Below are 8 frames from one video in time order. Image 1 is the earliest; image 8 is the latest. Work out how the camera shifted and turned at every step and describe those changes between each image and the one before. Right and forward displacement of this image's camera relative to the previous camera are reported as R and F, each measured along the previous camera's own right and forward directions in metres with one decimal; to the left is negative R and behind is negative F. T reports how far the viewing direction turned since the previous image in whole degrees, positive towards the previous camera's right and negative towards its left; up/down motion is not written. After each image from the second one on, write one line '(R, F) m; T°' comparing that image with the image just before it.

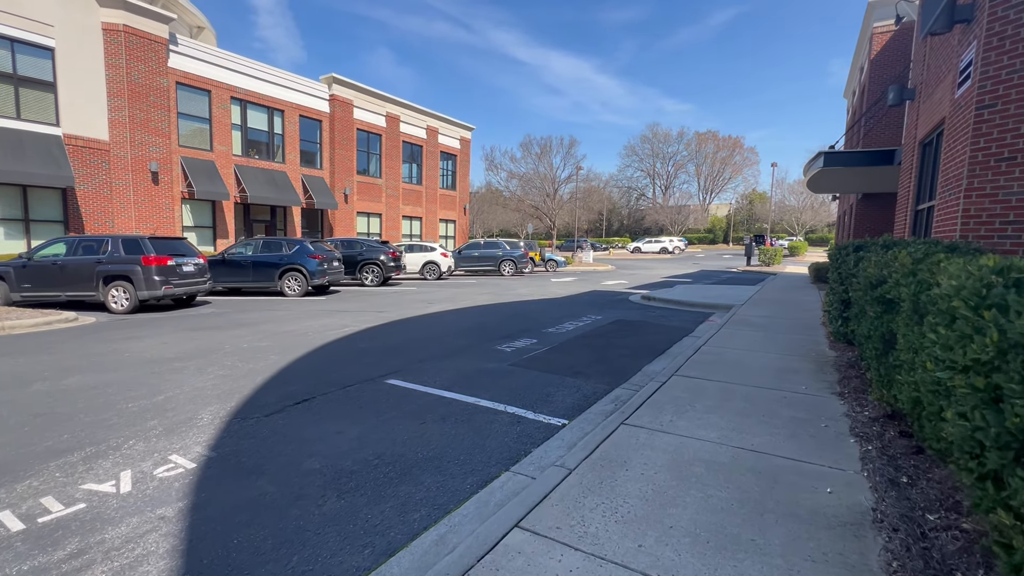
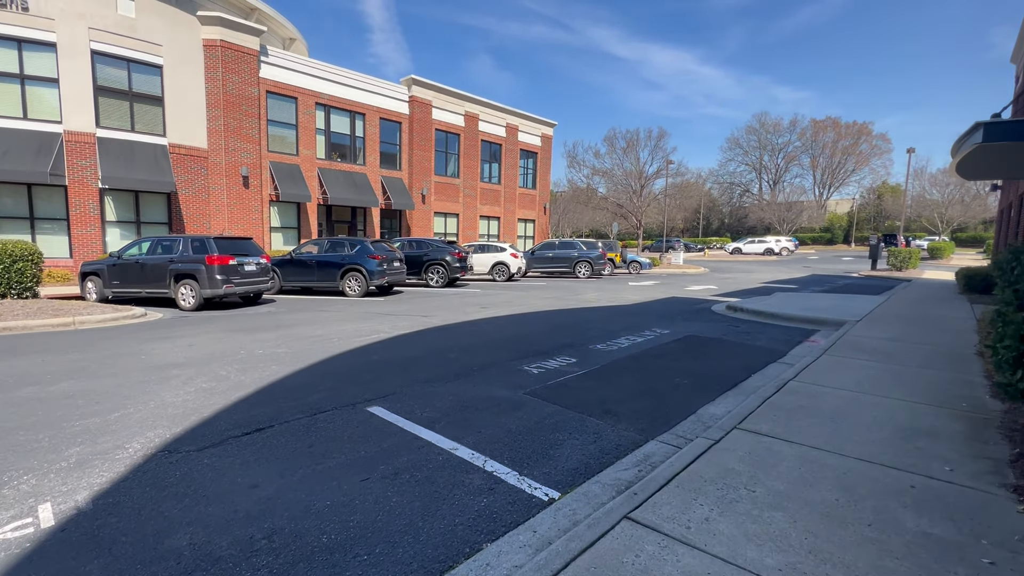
(+0.8, +1.4) m; -11°
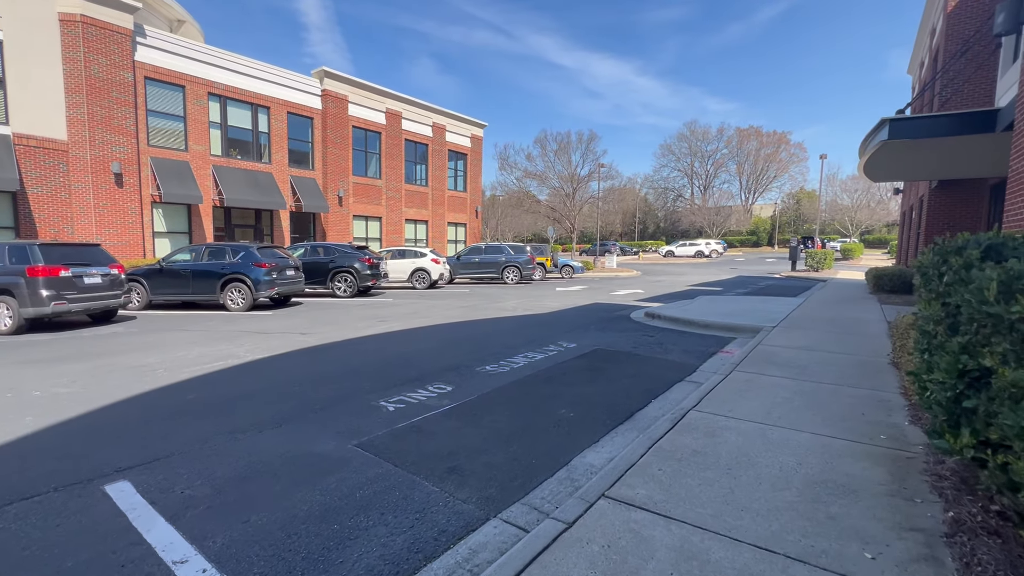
(+1.1, +1.2) m; +6°
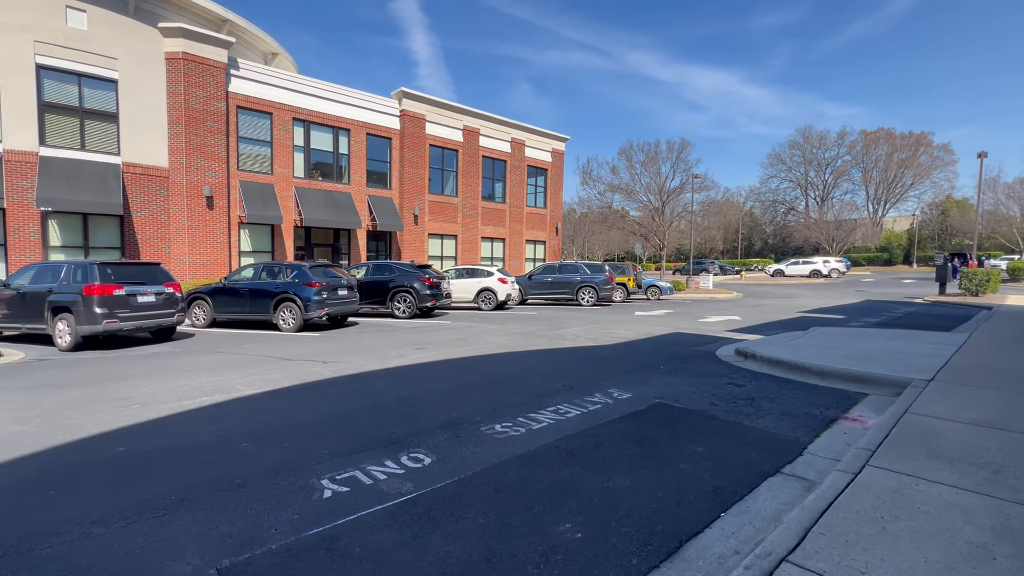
(+0.8, +1.8) m; -11°
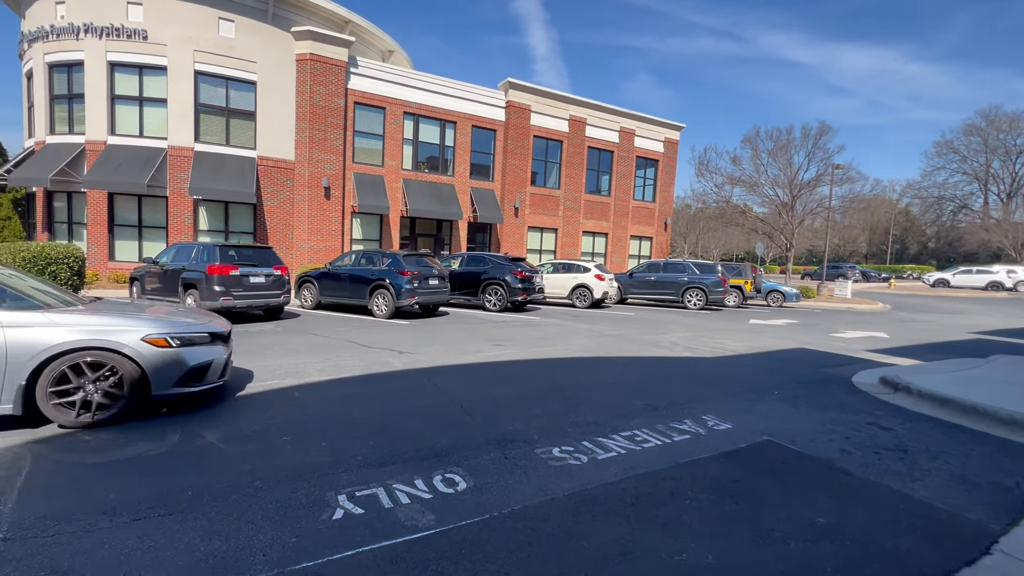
(+0.3, +0.8) m; -13°
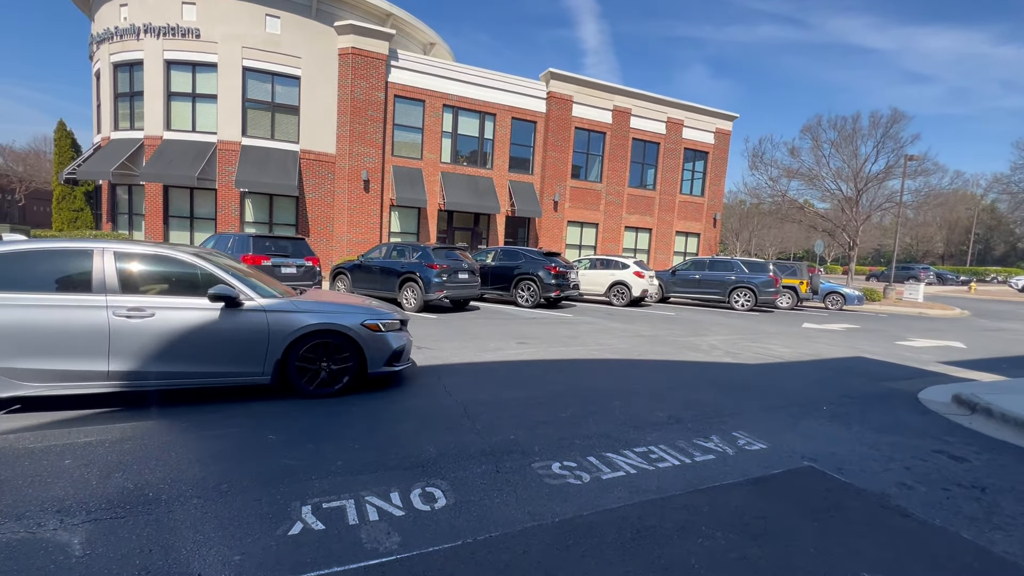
(+0.4, +0.5) m; -5°
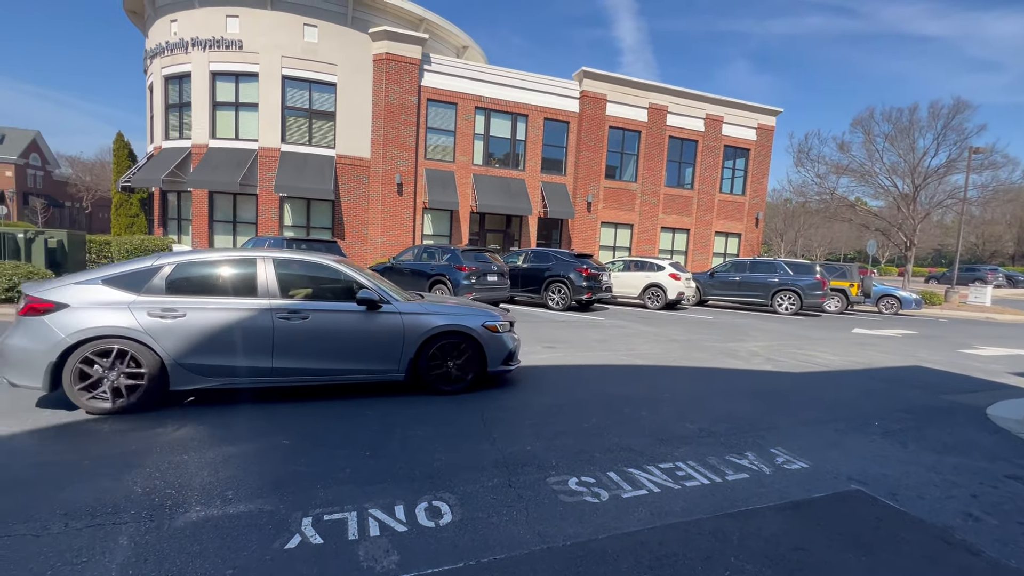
(+0.2, +0.2) m; -4°
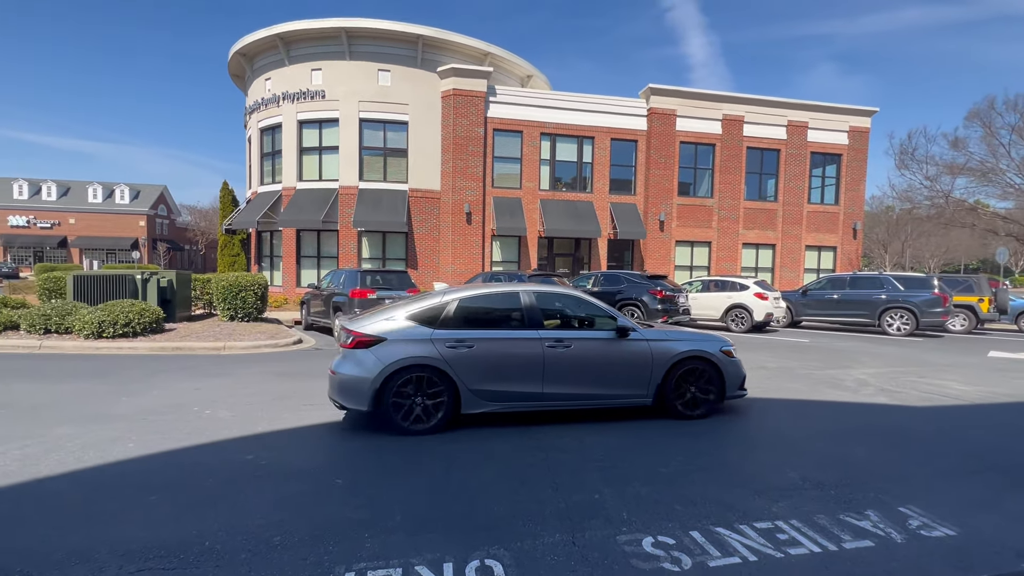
(+0.1, +0.3) m; -9°
